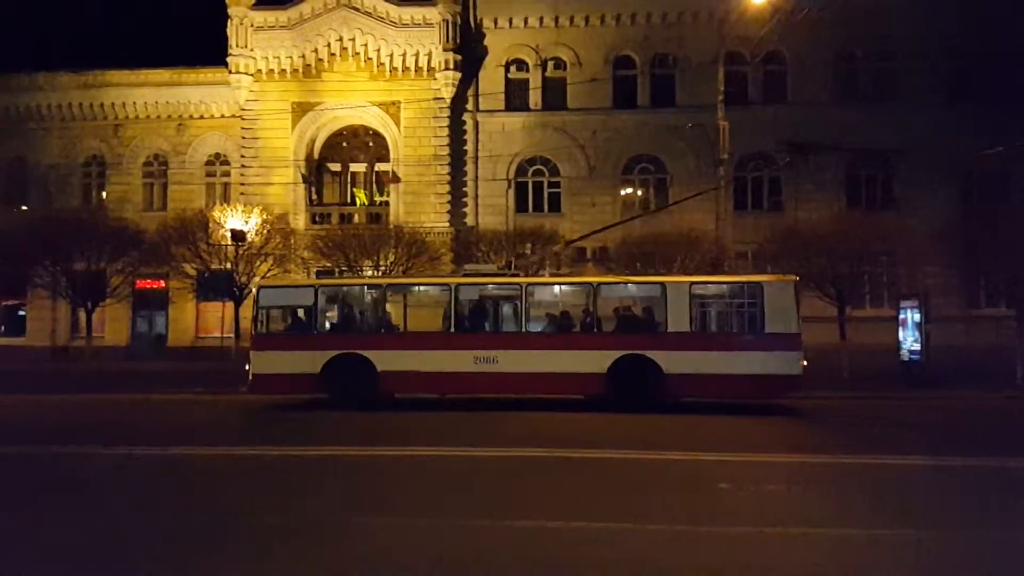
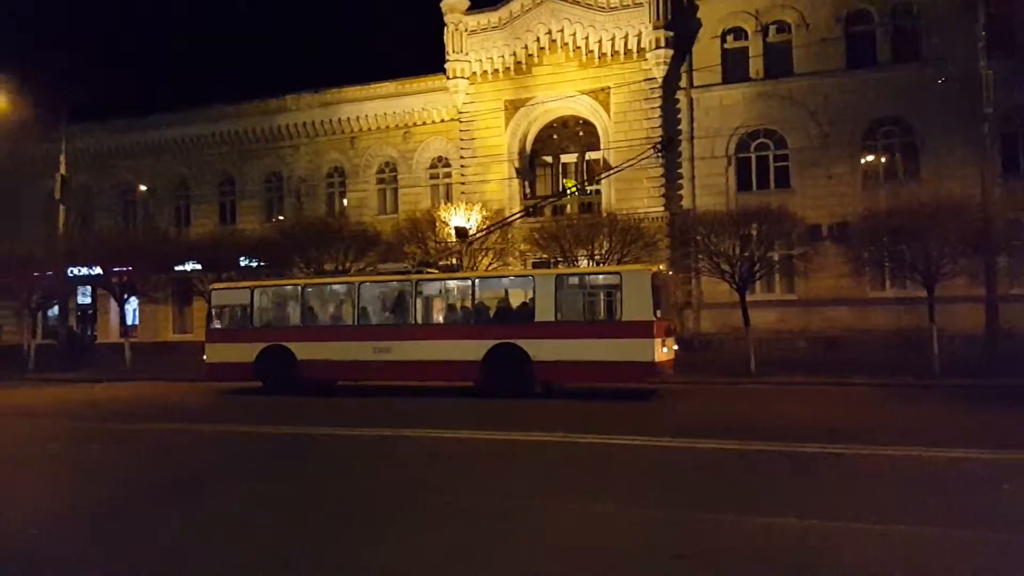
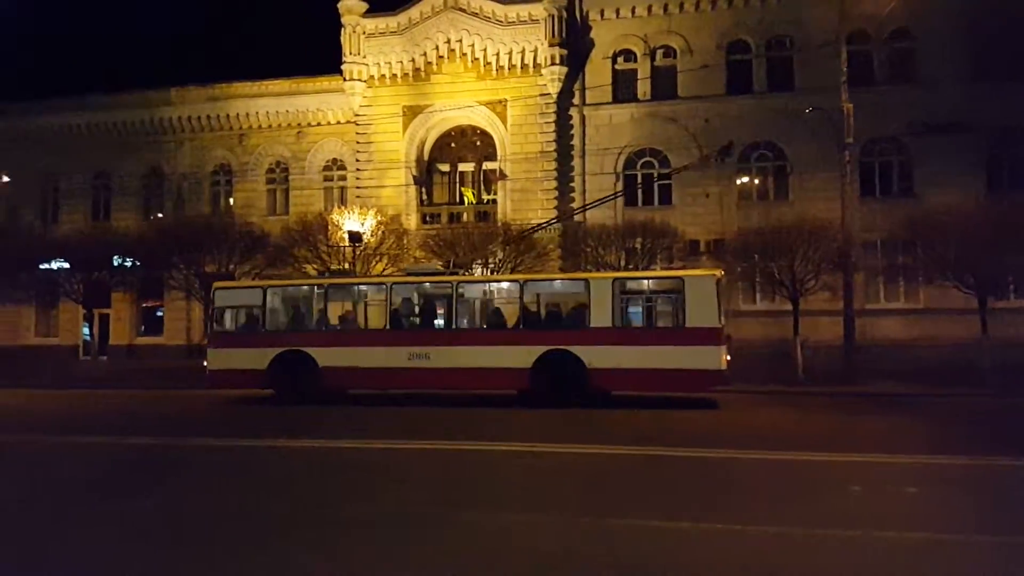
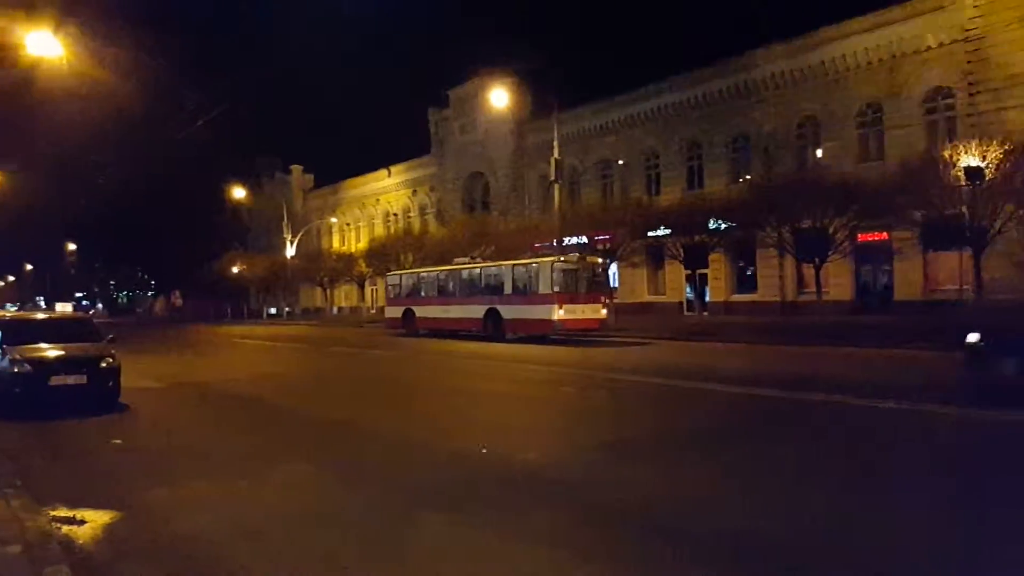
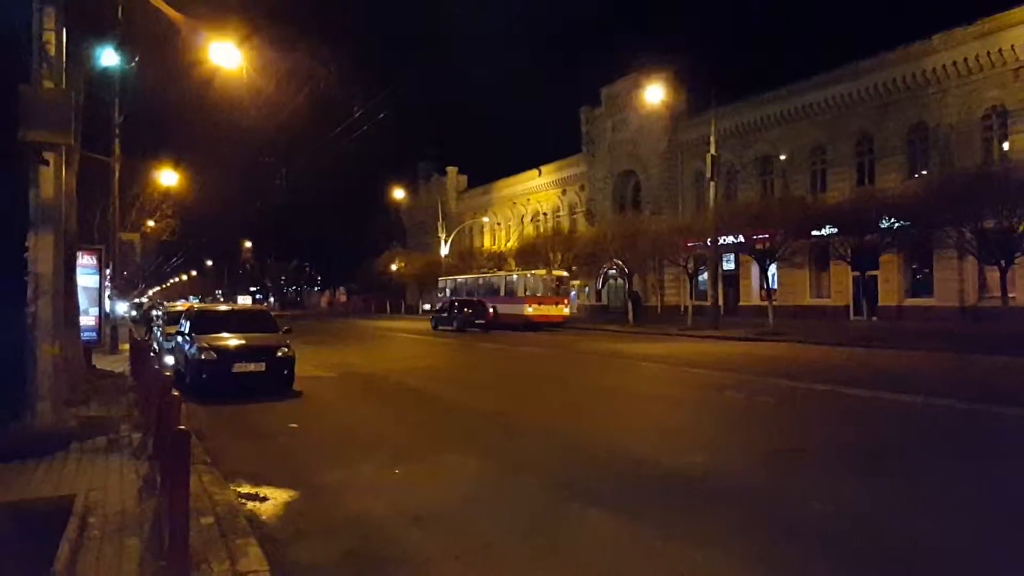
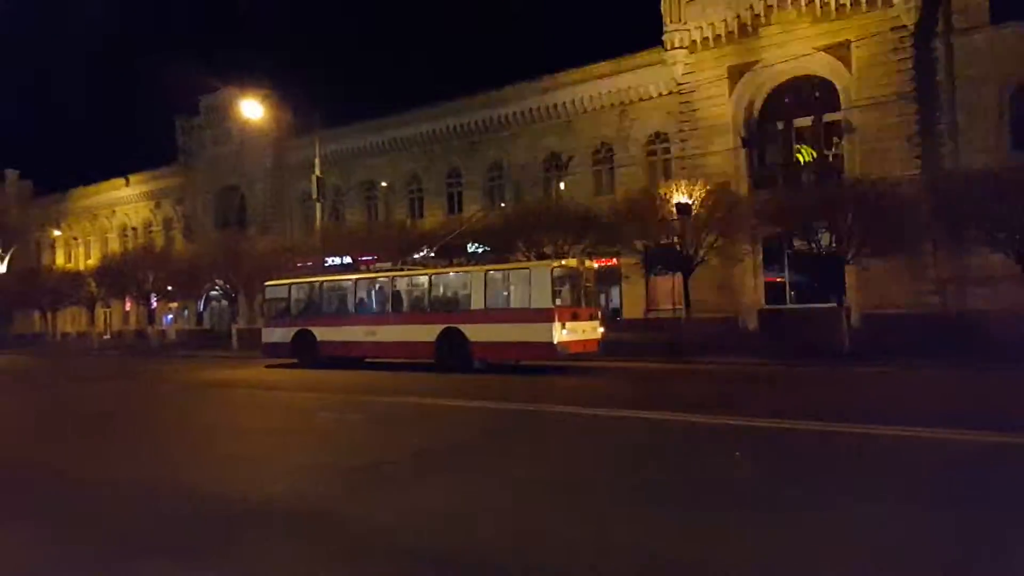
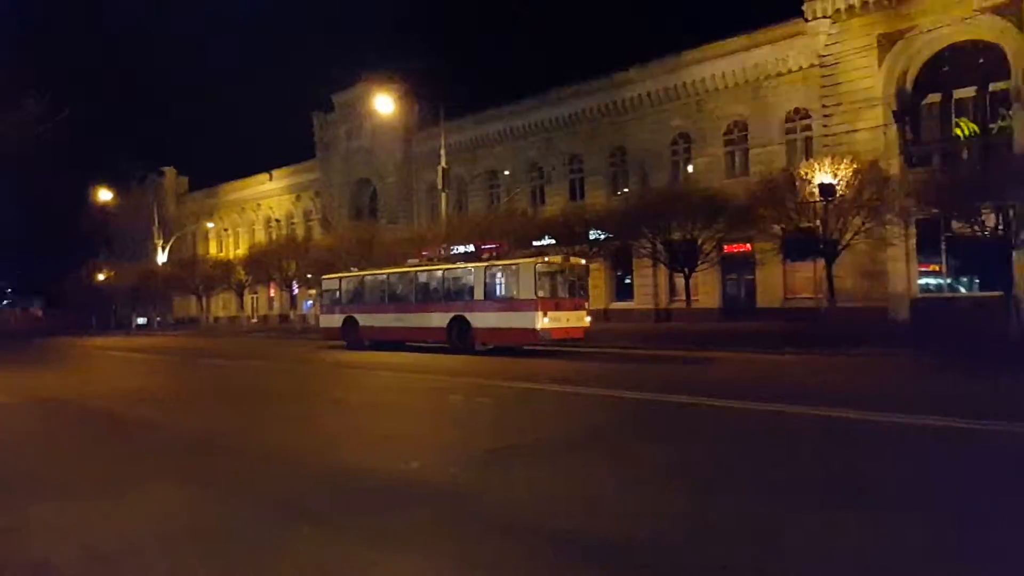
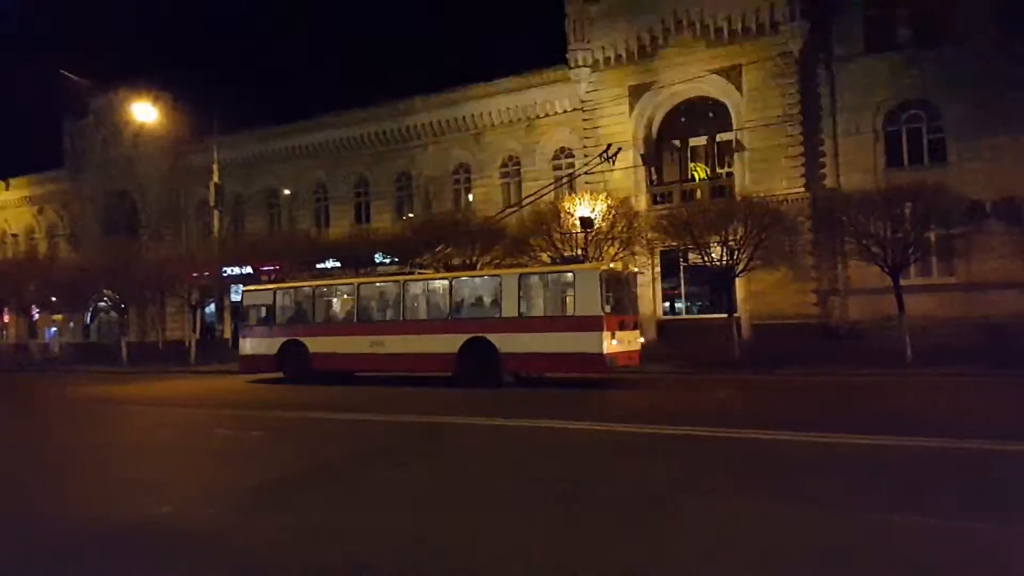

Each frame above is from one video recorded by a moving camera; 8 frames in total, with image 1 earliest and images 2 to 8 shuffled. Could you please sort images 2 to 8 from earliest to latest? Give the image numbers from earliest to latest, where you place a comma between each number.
3, 2, 8, 6, 7, 4, 5
